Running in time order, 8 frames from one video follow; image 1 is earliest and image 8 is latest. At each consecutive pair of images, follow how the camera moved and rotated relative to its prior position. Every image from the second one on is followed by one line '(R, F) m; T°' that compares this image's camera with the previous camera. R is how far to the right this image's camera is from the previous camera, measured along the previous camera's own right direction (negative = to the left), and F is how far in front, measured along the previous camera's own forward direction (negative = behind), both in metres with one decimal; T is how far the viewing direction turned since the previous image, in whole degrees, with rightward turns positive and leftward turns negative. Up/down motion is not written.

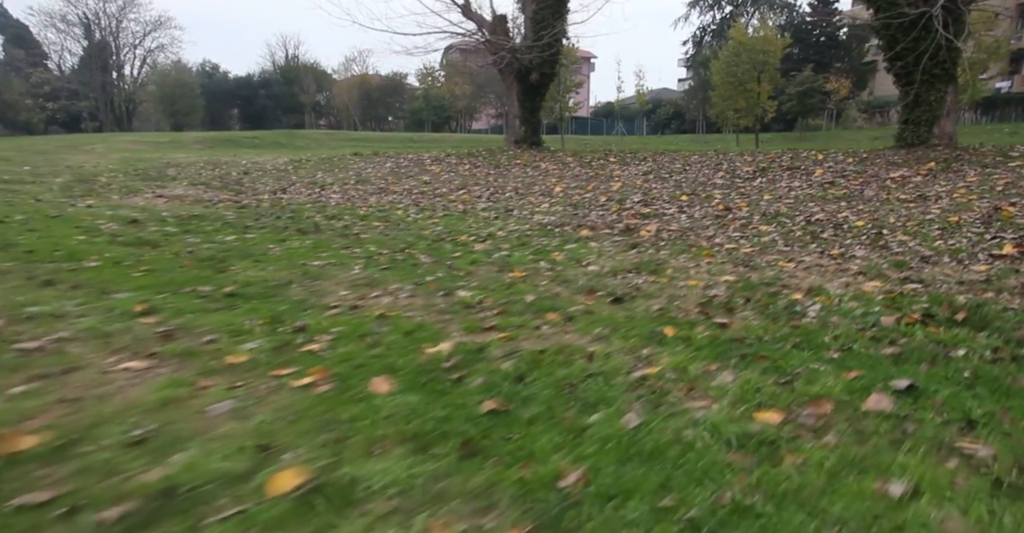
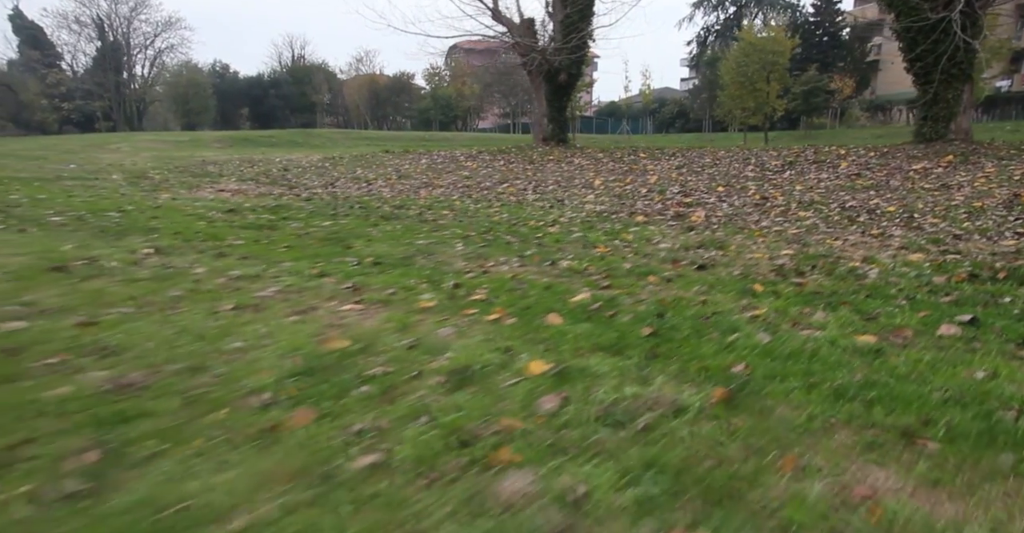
(-1.2, -1.1) m; 0°
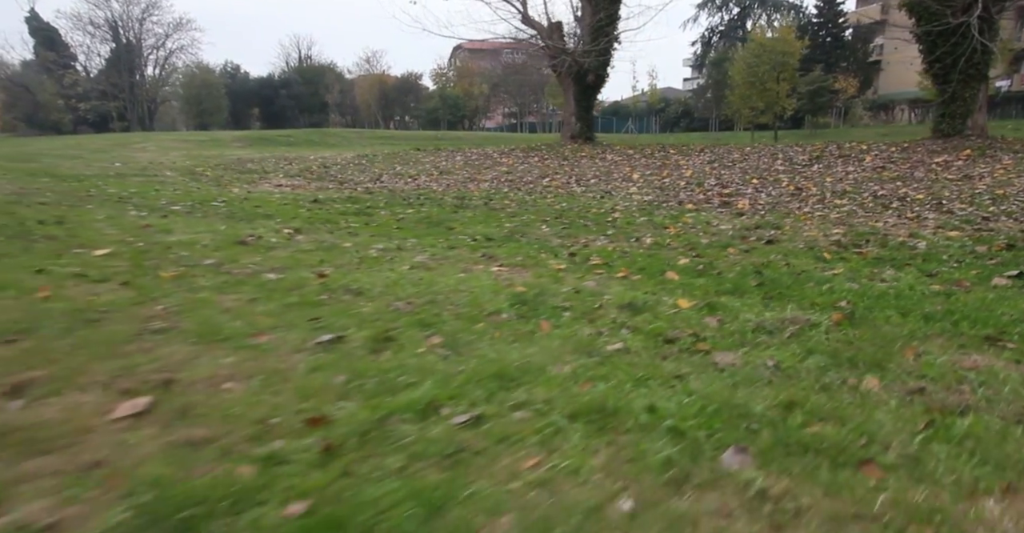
(-1.2, -1.2) m; 0°
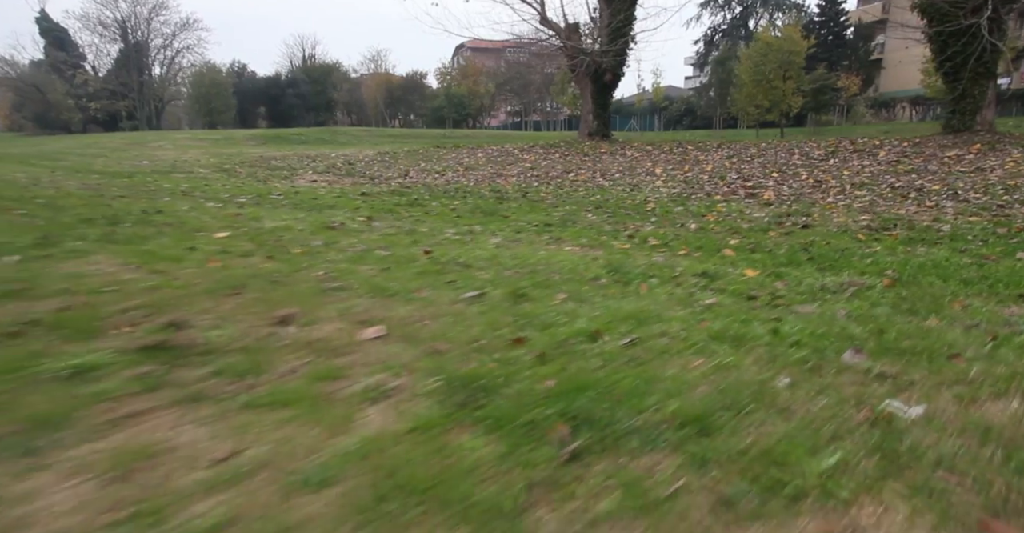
(-0.8, -0.8) m; 0°
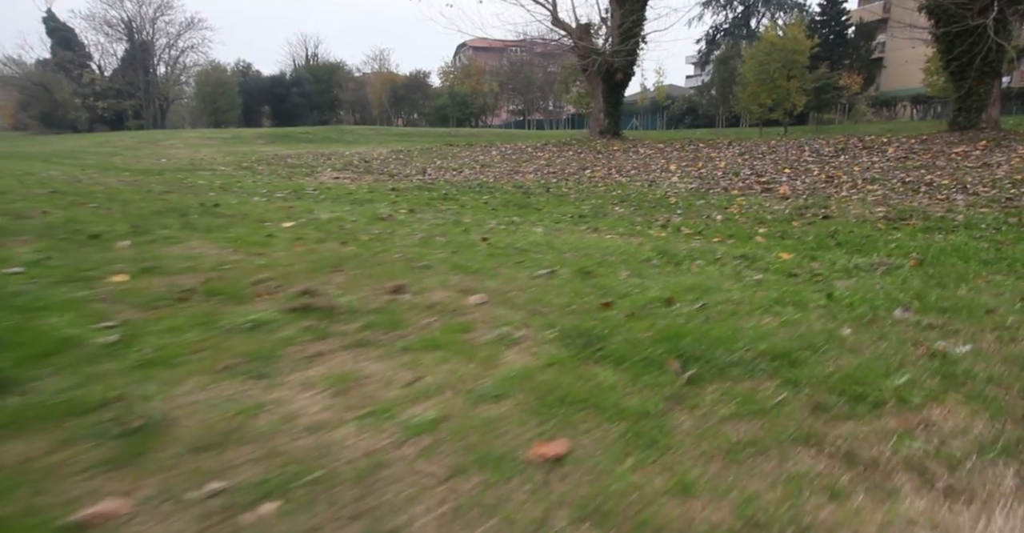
(-0.5, -0.5) m; 0°
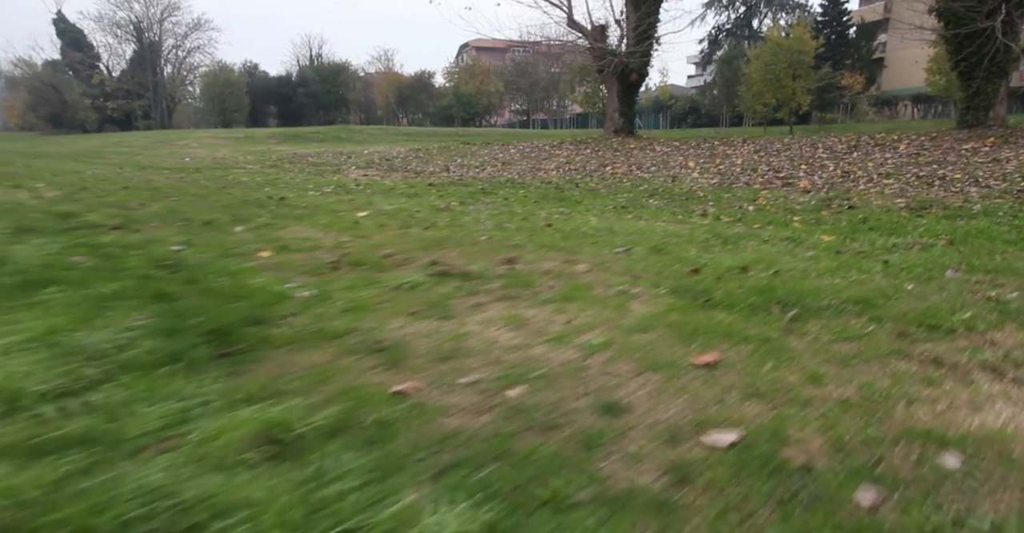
(-0.7, -0.7) m; 0°
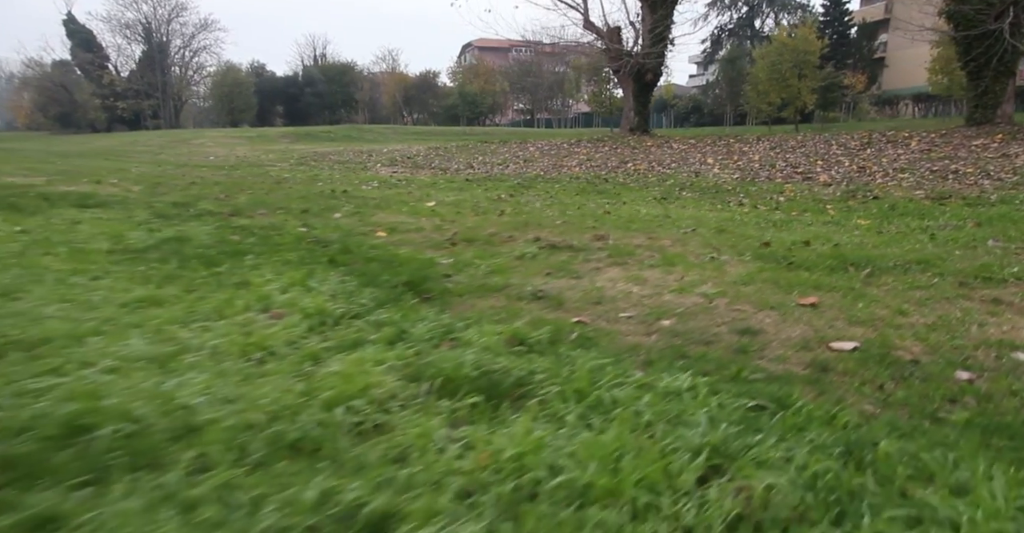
(-0.8, -0.8) m; 0°
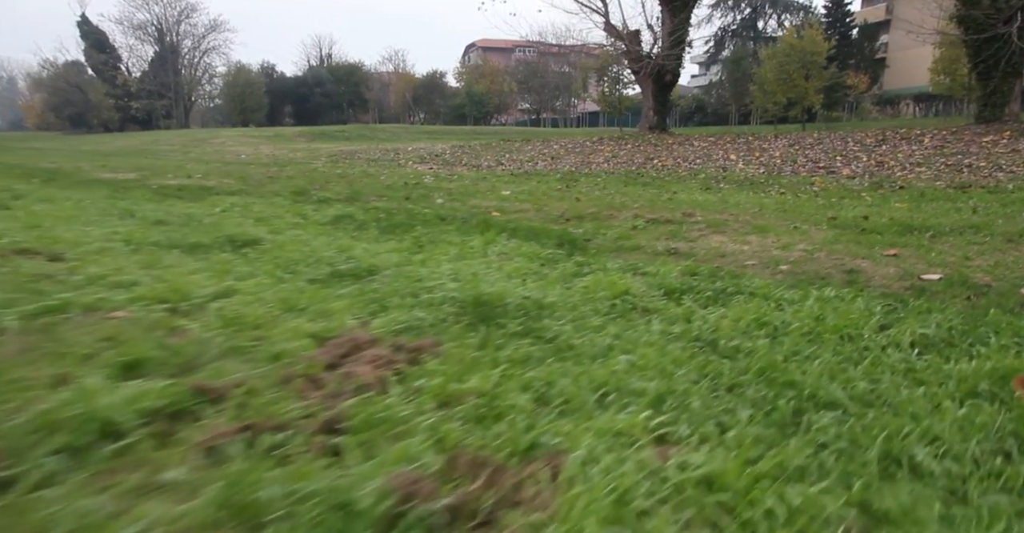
(-1.0, -1.0) m; 0°
